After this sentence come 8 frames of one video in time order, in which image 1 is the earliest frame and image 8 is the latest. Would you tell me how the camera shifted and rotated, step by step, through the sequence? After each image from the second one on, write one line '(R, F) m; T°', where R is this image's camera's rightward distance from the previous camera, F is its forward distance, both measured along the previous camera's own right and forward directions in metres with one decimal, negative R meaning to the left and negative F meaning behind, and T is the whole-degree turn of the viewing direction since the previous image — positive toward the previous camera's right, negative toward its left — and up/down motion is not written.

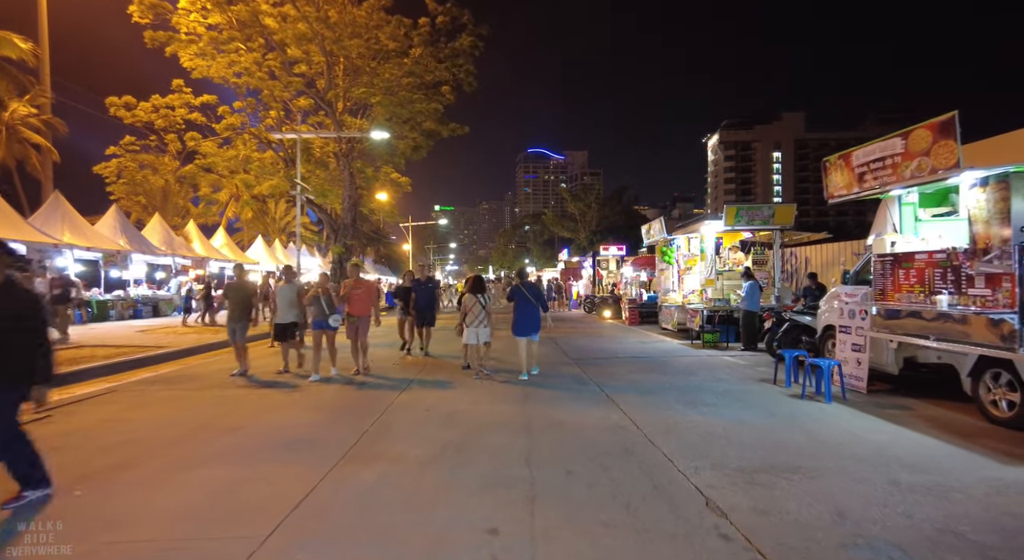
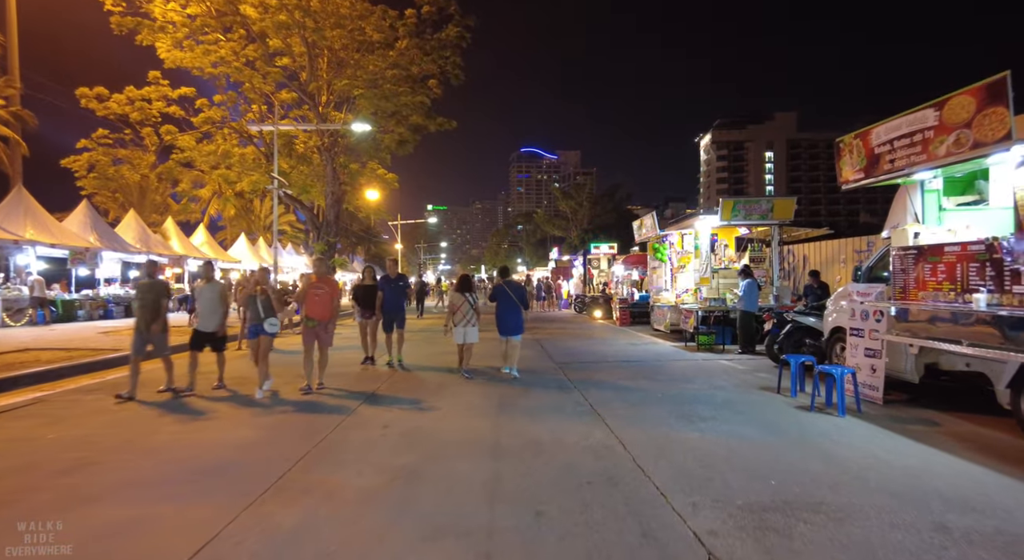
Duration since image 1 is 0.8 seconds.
(+0.3, +0.9) m; +1°
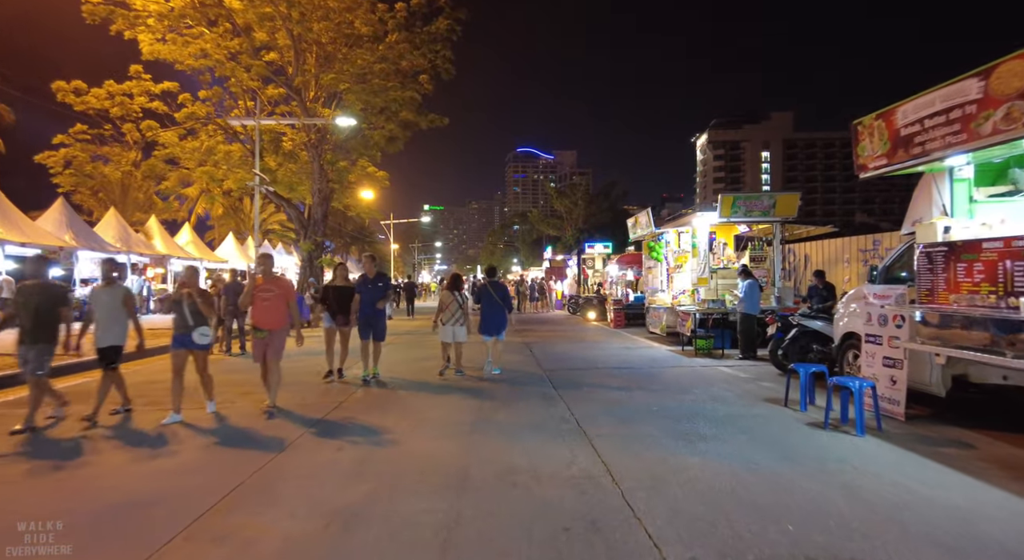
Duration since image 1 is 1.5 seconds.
(+0.2, +0.8) m; 0°
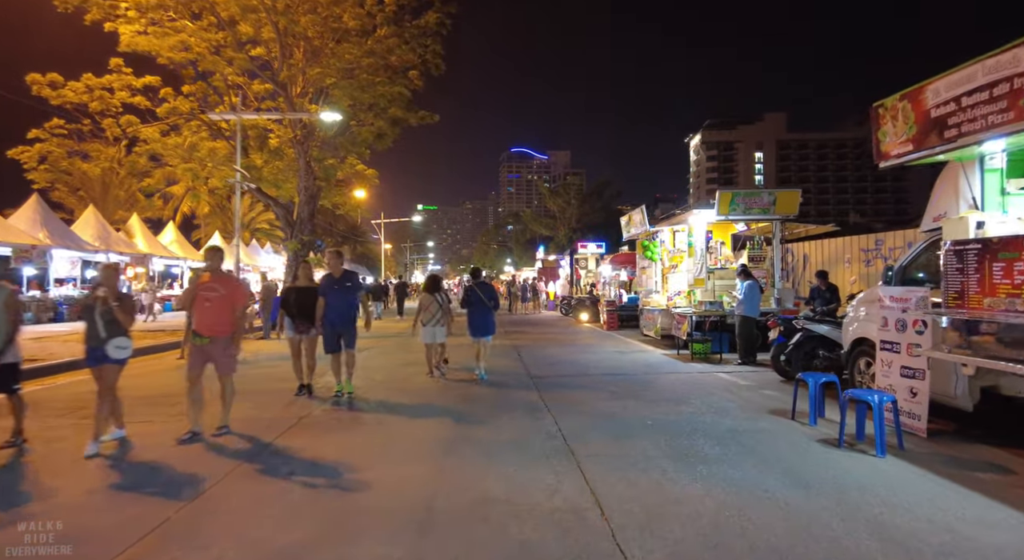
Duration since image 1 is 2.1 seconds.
(+0.1, +0.7) m; +1°
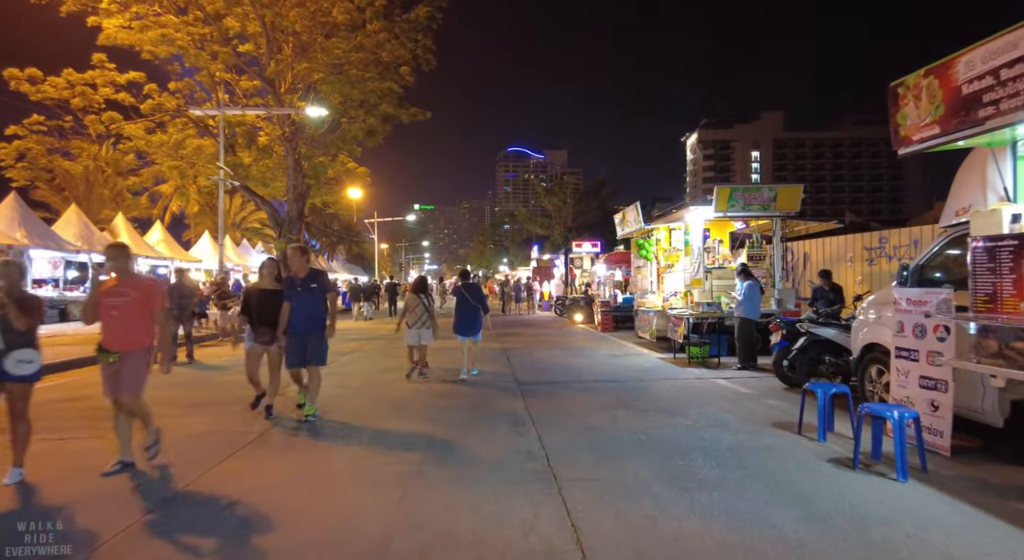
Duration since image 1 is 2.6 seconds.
(+0.2, +0.6) m; 0°
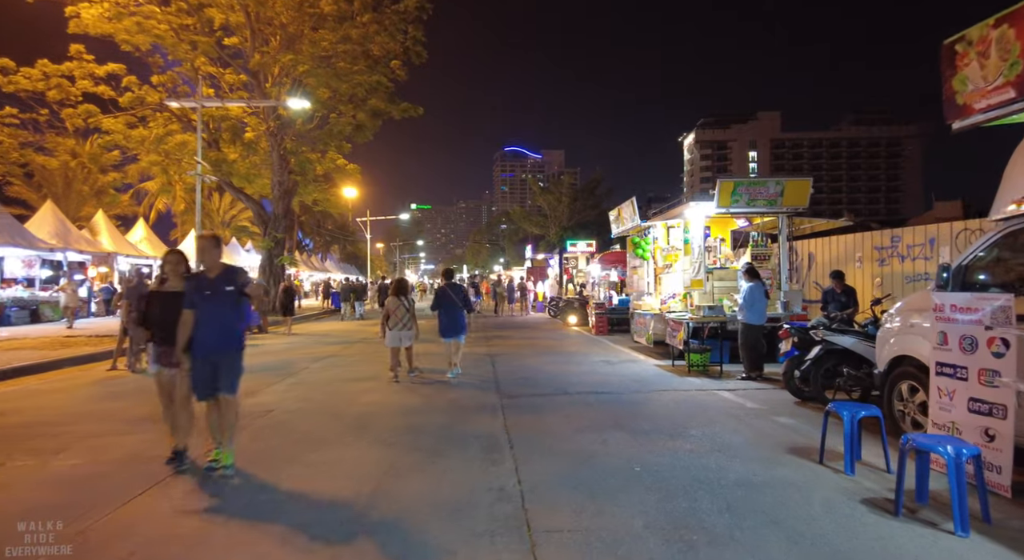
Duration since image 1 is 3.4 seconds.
(+0.2, +0.9) m; 0°
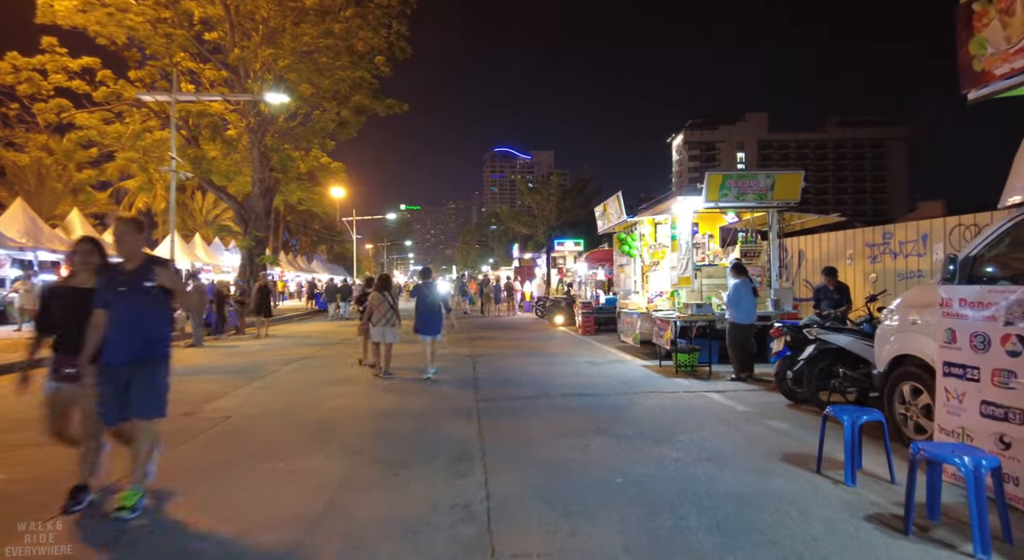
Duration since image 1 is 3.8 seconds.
(+0.2, +0.5) m; +1°
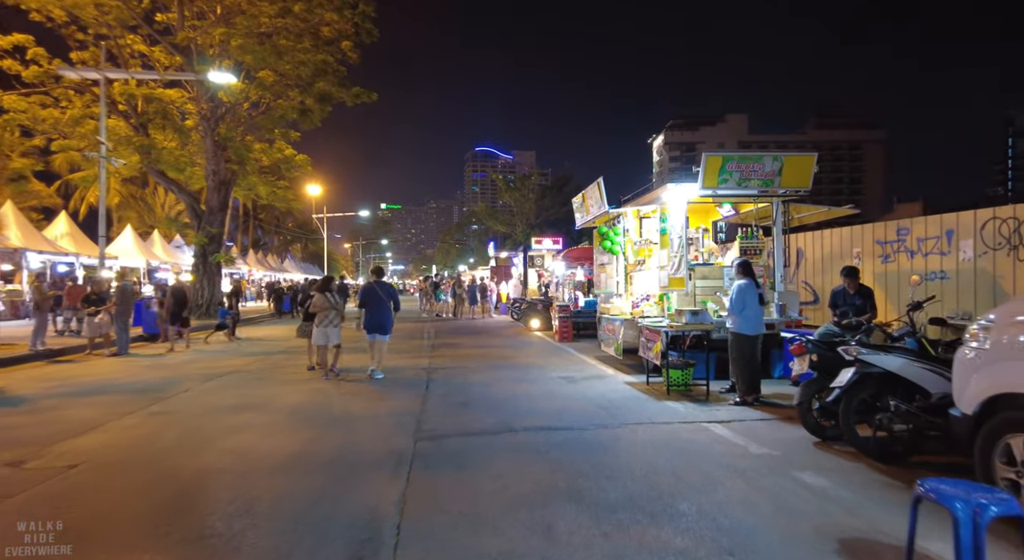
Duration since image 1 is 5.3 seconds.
(+0.3, +1.8) m; +2°
